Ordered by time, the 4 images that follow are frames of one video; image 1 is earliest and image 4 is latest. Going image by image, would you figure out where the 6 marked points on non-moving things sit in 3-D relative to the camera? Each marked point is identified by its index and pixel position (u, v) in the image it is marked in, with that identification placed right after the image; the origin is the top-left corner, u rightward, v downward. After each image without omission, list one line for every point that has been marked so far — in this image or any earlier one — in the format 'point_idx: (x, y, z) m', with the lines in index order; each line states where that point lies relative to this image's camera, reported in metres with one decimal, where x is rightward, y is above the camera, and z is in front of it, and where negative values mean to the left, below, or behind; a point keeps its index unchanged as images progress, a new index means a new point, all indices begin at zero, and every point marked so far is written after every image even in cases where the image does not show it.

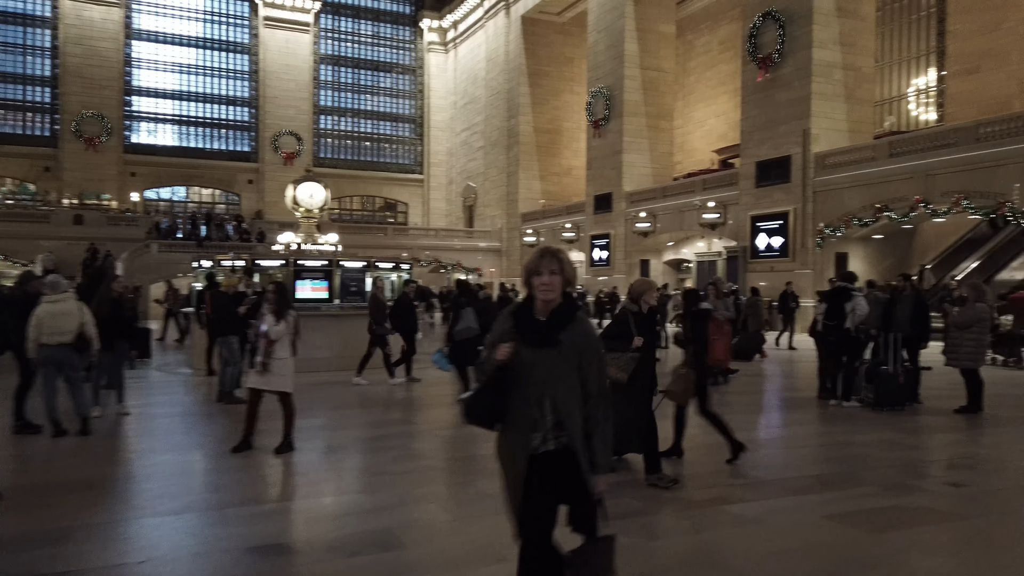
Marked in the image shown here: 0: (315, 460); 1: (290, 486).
0: (-1.6, -1.4, +6.1) m
1: (-1.6, -1.4, +5.3) m
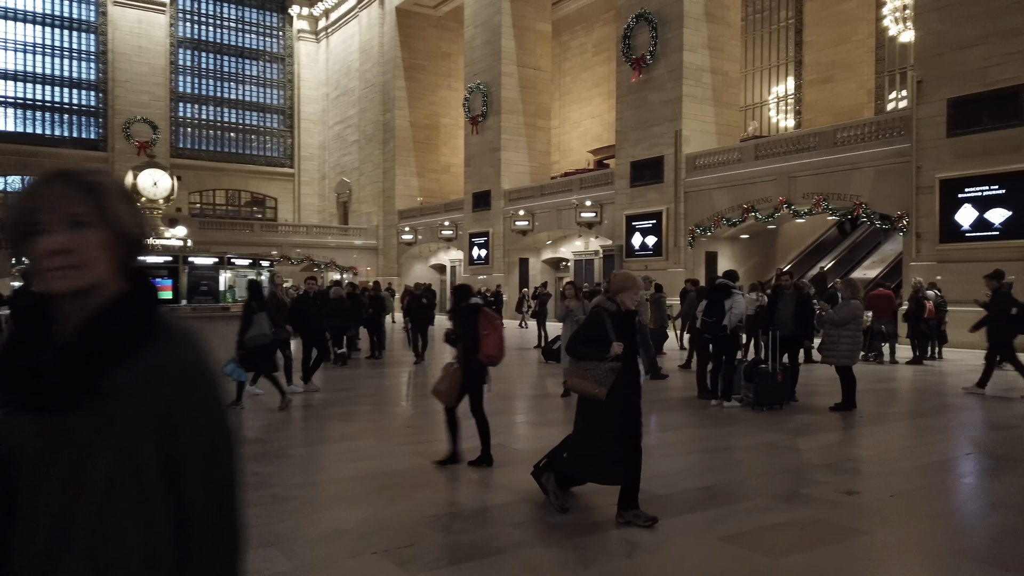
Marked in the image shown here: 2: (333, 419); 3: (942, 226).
0: (-2.6, -1.4, +5.1) m
1: (-2.4, -1.4, +4.3) m
2: (-2.0, -1.4, +8.2) m
3: (+9.3, +1.3, +16.3) m
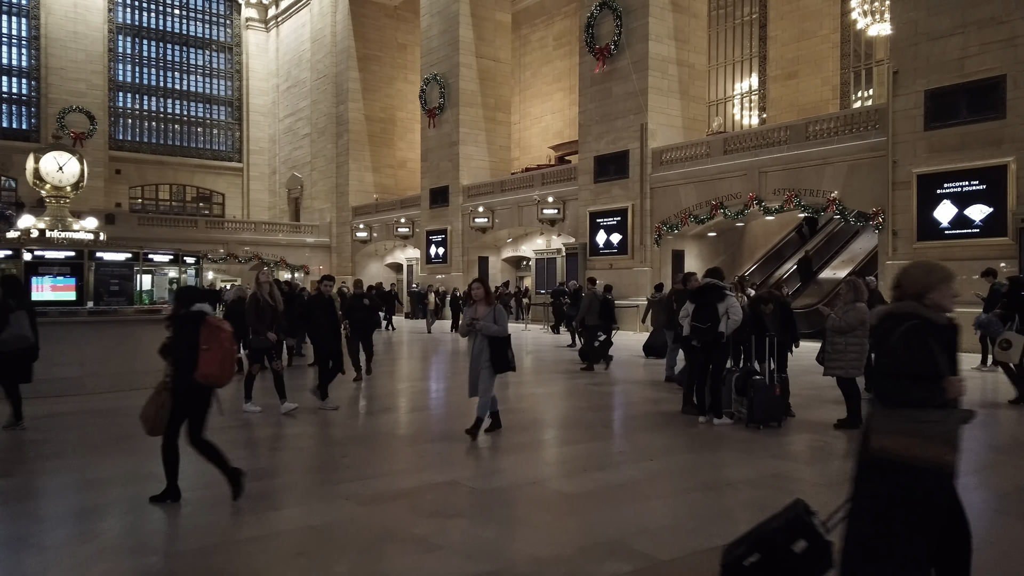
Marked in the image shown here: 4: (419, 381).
0: (-2.8, -1.4, +3.8) m
1: (-2.6, -1.4, +3.0) m
2: (-2.3, -1.4, +7.0) m
3: (+8.5, +1.3, +15.6) m
4: (-1.5, -1.4, +11.7) m
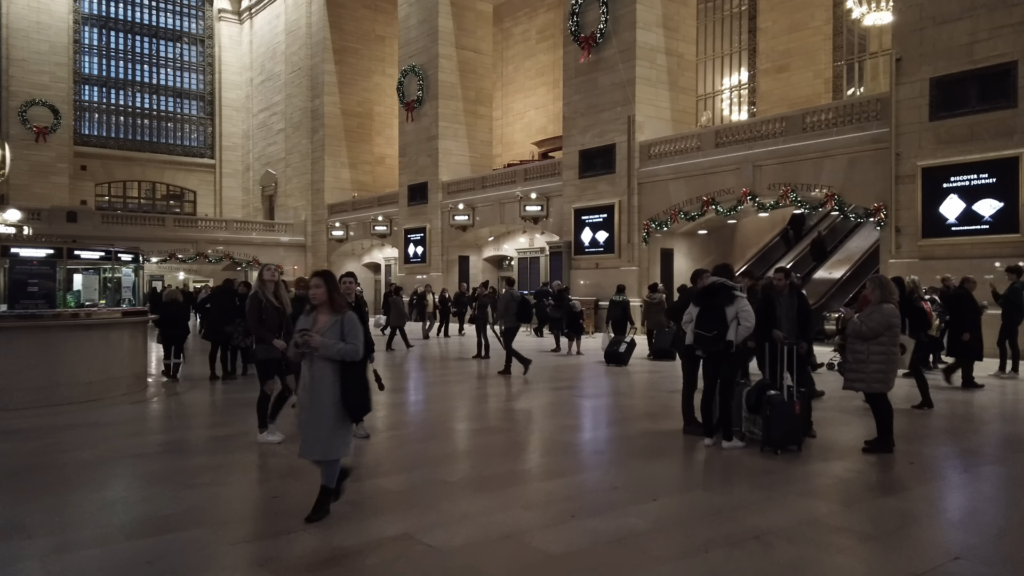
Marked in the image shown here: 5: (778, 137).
0: (-2.9, -1.4, +2.7) m
1: (-2.7, -1.4, +1.9) m
2: (-2.5, -1.5, +5.8) m
3: (+8.1, +1.3, +14.7) m
4: (-1.8, -1.4, +10.6) m
5: (+6.3, +3.5, +17.6) m
